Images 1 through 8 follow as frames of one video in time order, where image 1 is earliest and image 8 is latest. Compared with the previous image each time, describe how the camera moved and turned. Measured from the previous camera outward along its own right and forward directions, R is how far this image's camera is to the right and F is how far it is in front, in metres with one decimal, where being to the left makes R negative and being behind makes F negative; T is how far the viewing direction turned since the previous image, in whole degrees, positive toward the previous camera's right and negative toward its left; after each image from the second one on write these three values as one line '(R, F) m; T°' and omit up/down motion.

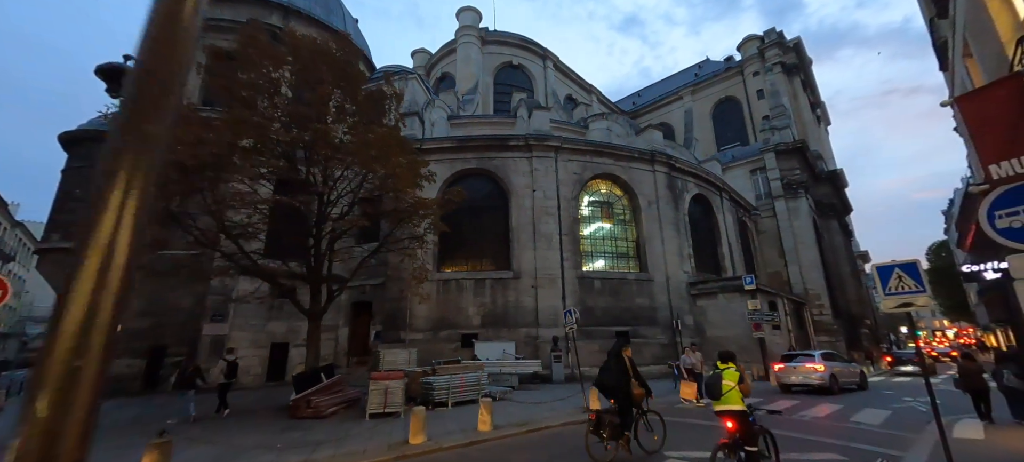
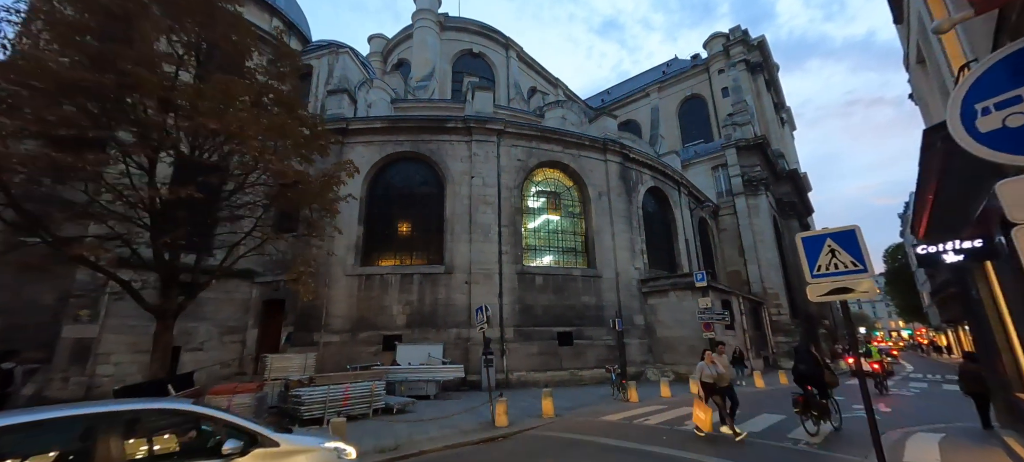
(+1.8, +1.7) m; +3°
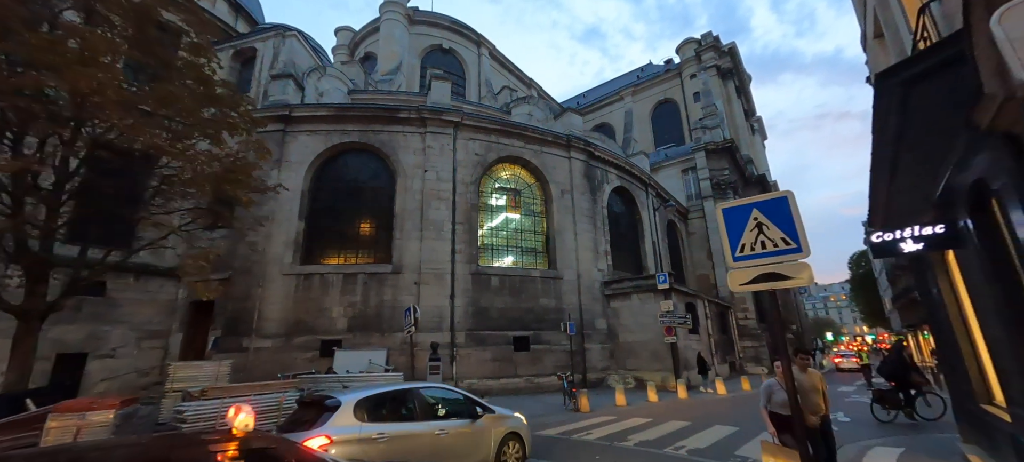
(+1.0, +1.0) m; +3°
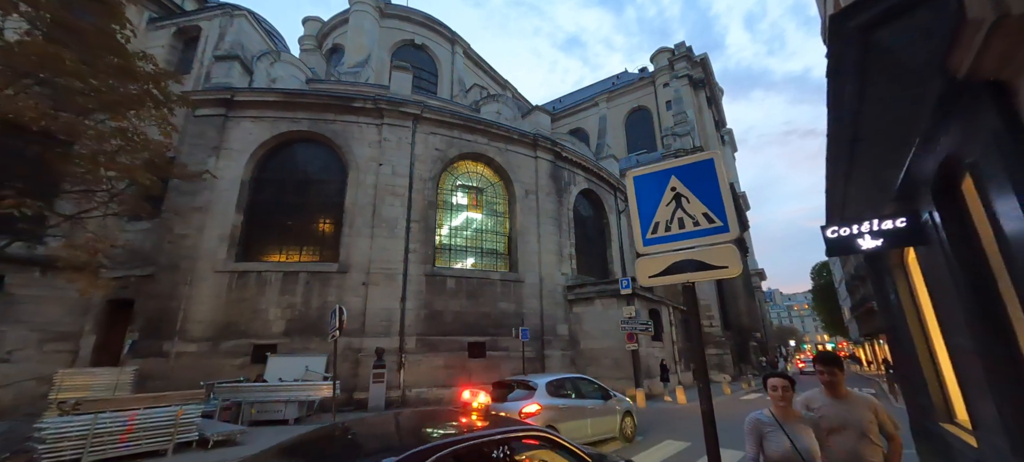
(+0.7, +0.8) m; +3°
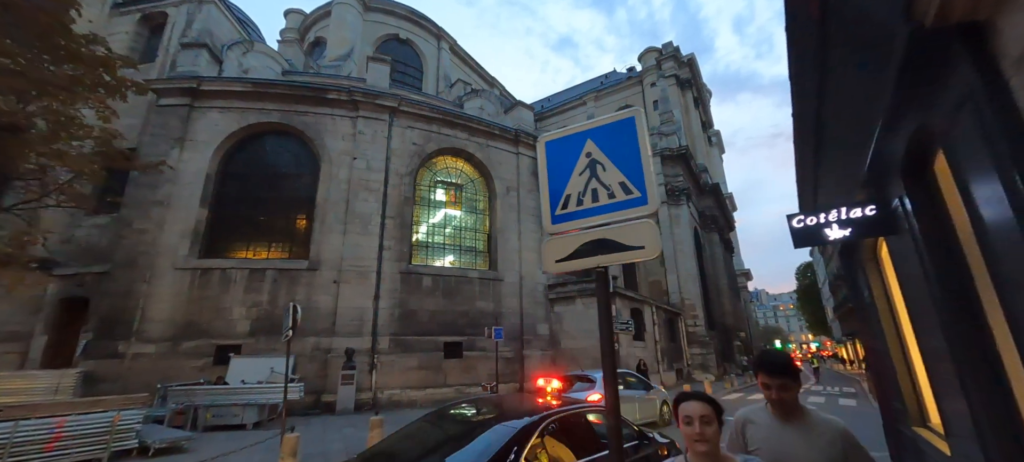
(+0.4, +0.4) m; +1°
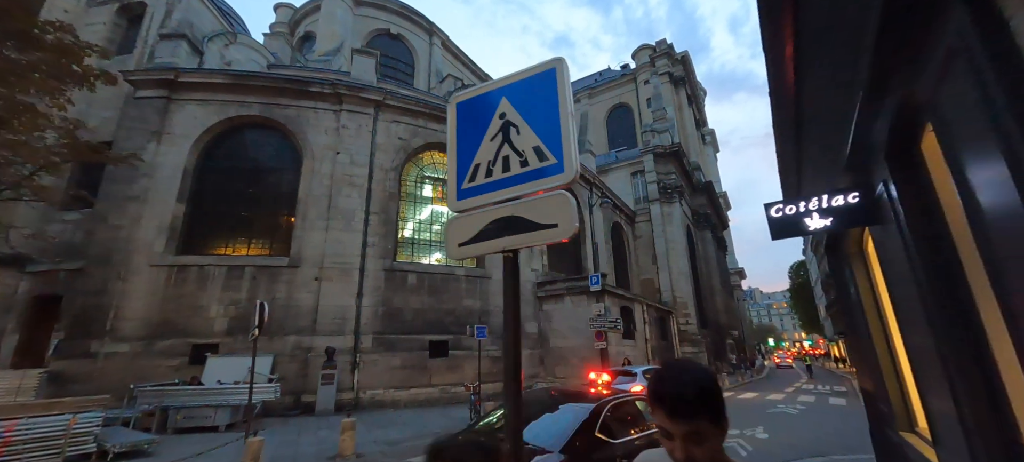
(+0.3, +0.3) m; +1°
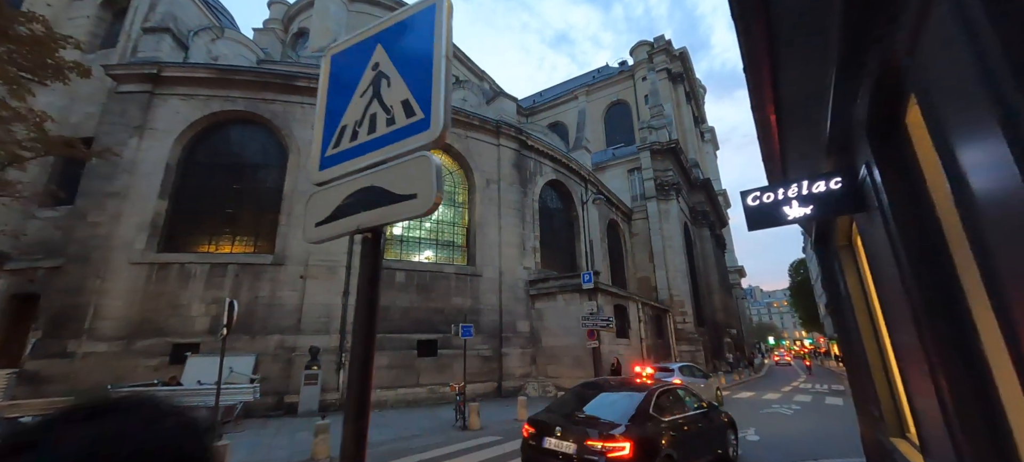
(+0.3, +0.3) m; 0°
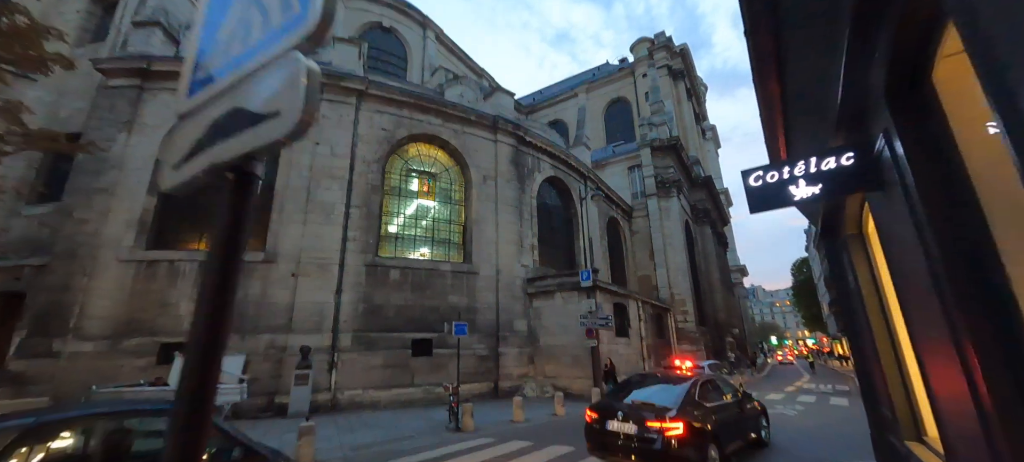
(+0.2, +0.3) m; 0°
